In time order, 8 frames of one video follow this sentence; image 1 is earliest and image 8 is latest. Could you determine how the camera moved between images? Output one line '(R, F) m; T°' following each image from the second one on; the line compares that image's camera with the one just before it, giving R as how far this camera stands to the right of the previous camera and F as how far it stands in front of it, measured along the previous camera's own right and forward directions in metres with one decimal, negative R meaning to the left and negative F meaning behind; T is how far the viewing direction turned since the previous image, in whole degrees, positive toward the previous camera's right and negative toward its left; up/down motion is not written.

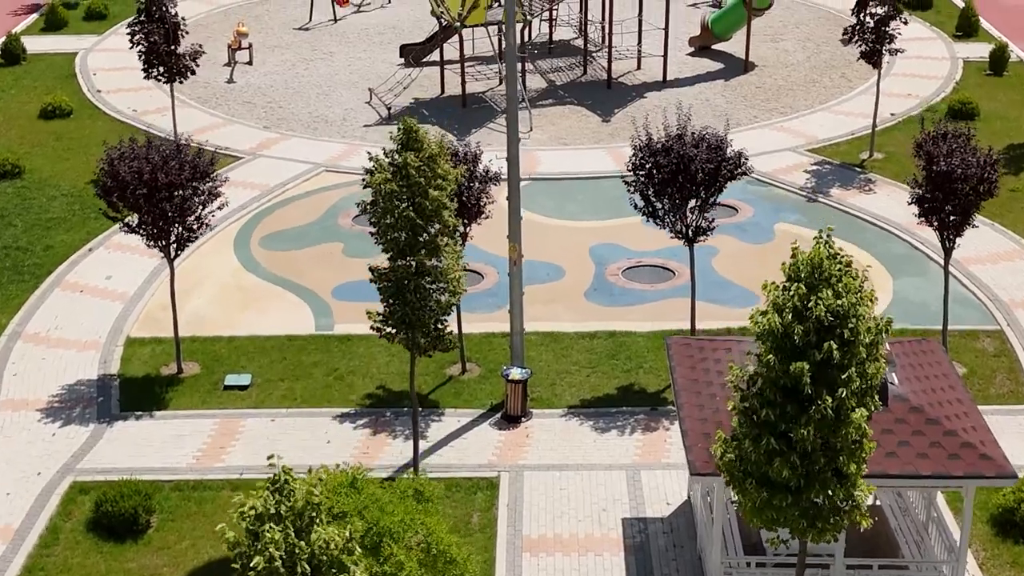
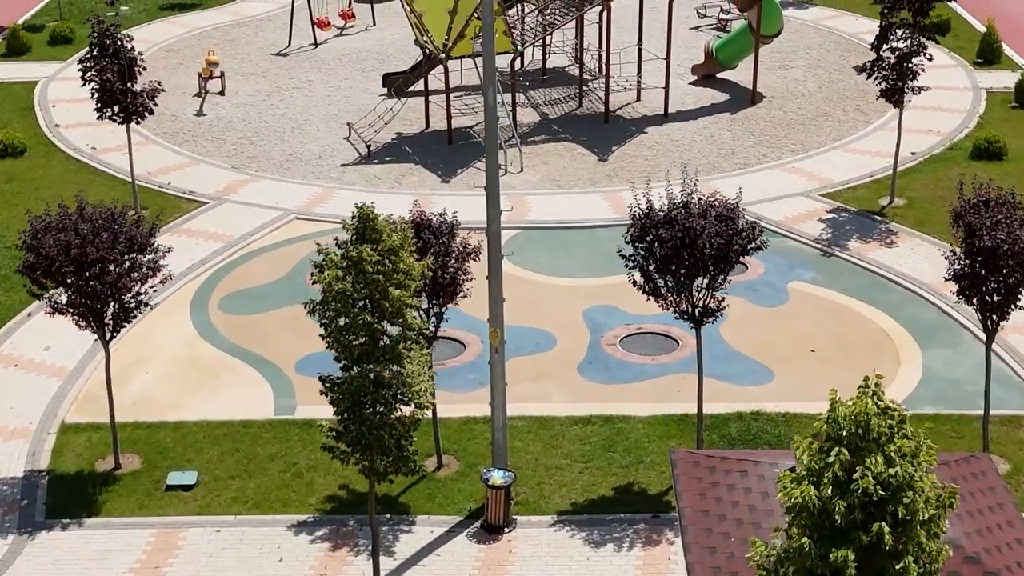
(+0.2, +2.2) m; 0°
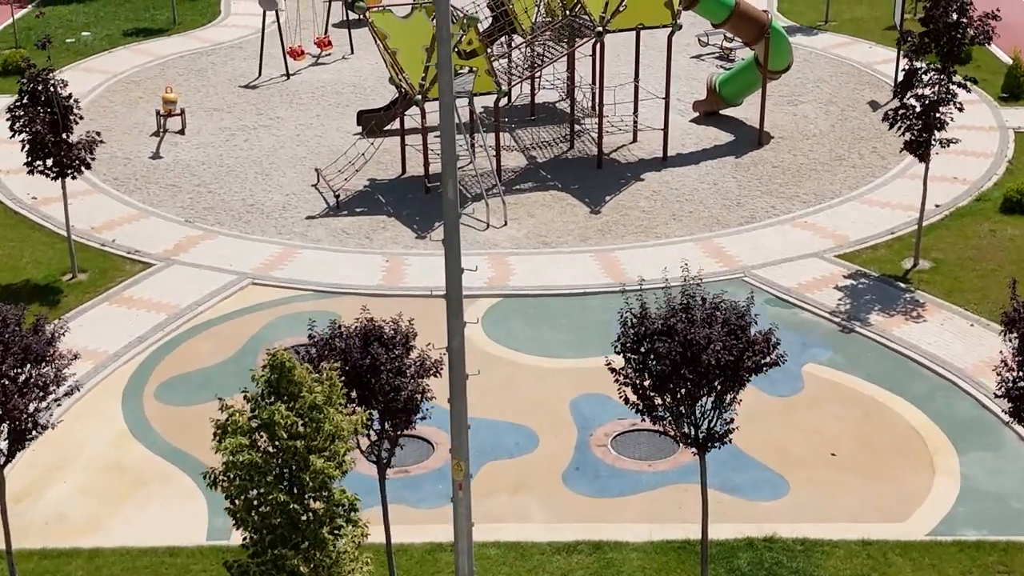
(+0.3, +2.5) m; 0°
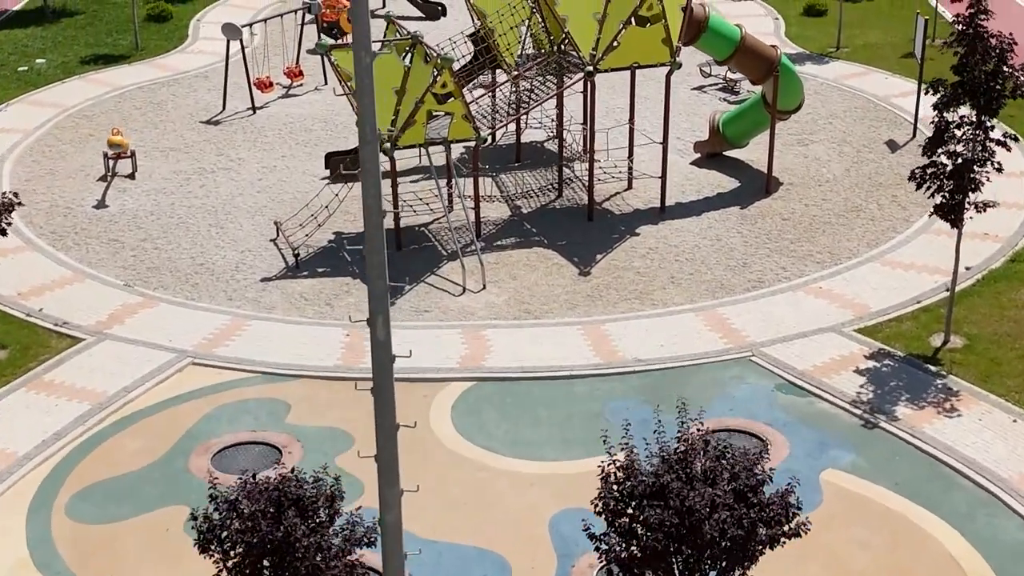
(+0.3, +2.6) m; 0°
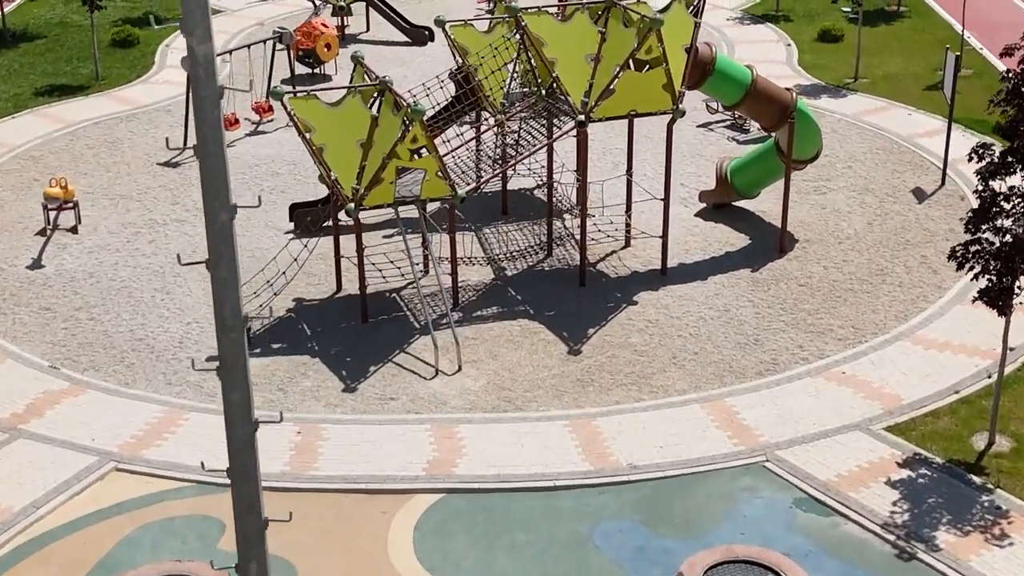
(+0.4, +2.7) m; 0°
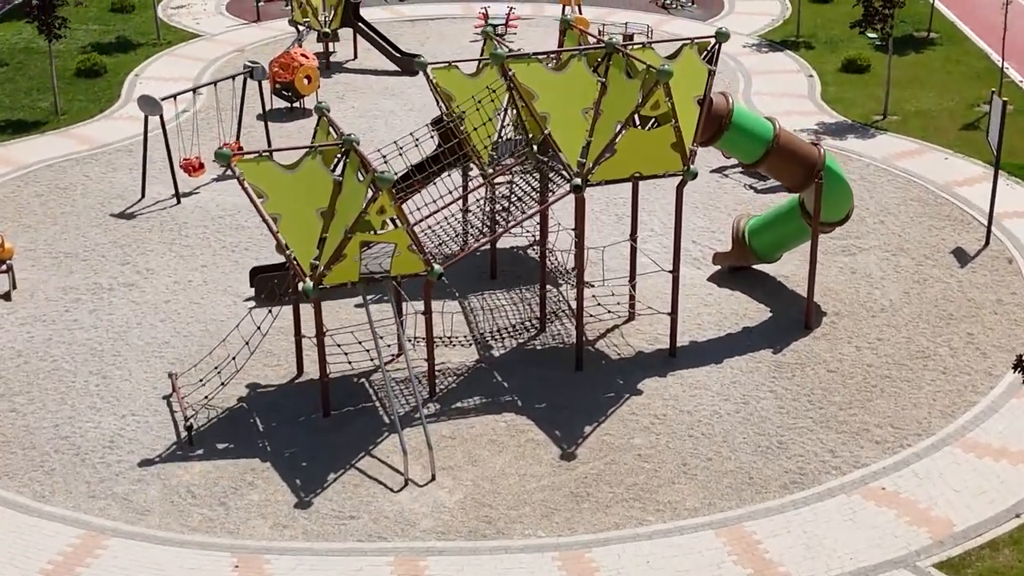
(+0.3, +2.8) m; 0°
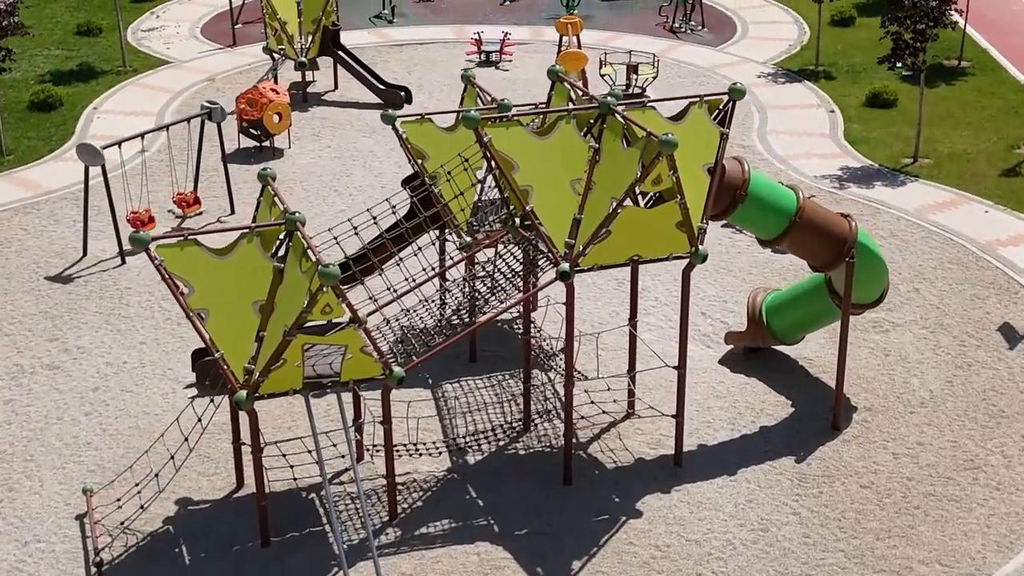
(+0.4, +2.8) m; 0°
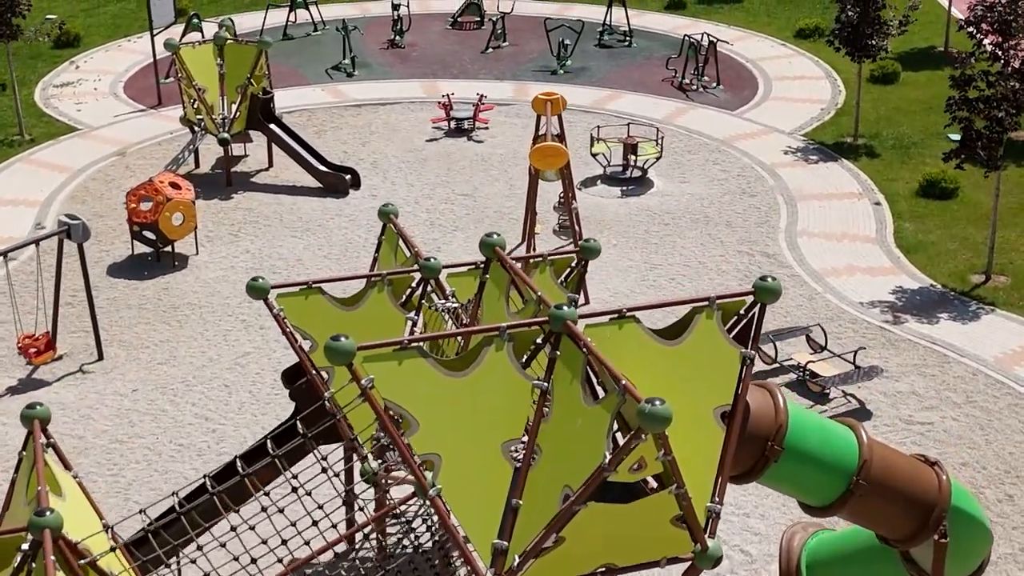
(+0.8, +5.7) m; -1°
